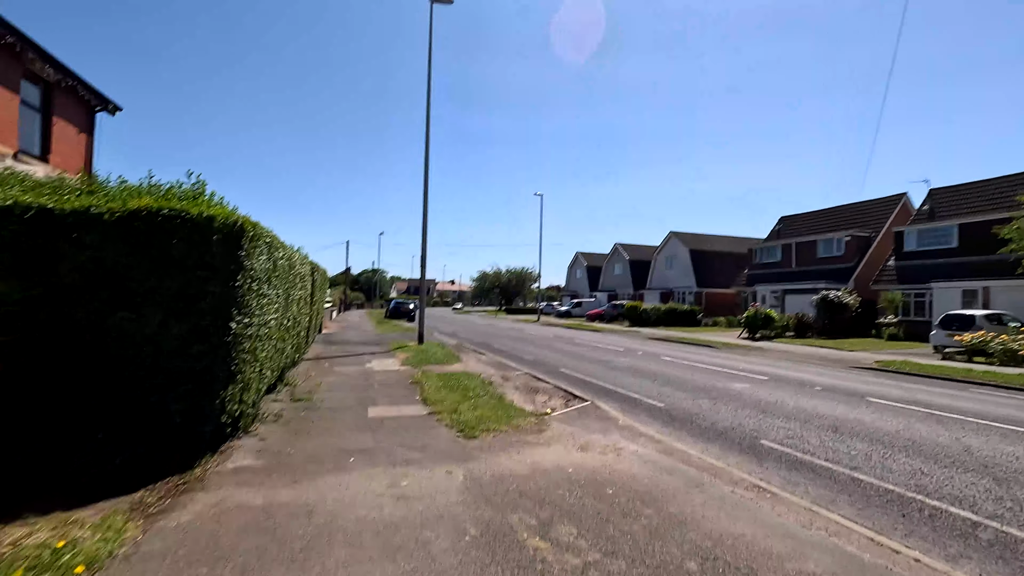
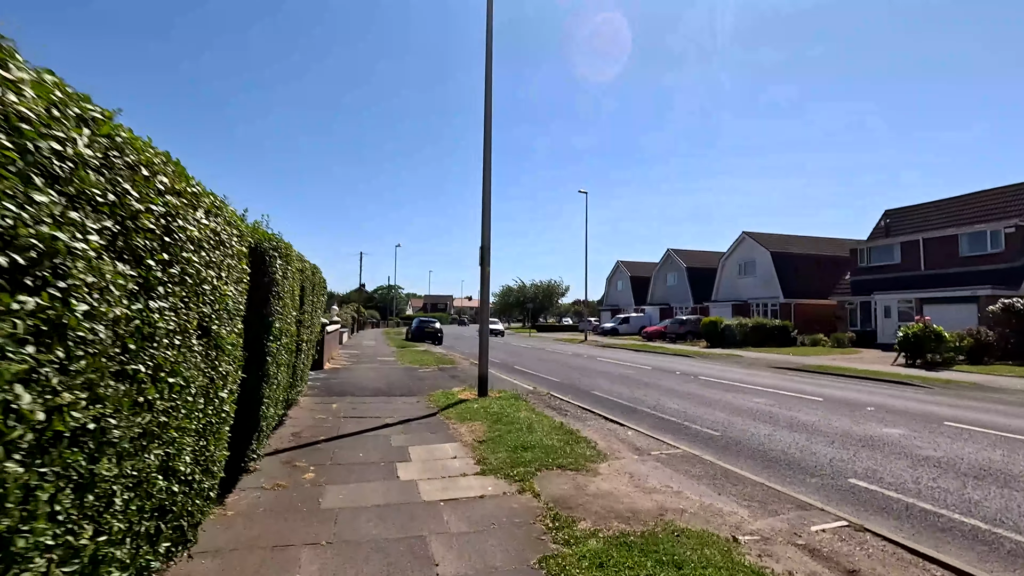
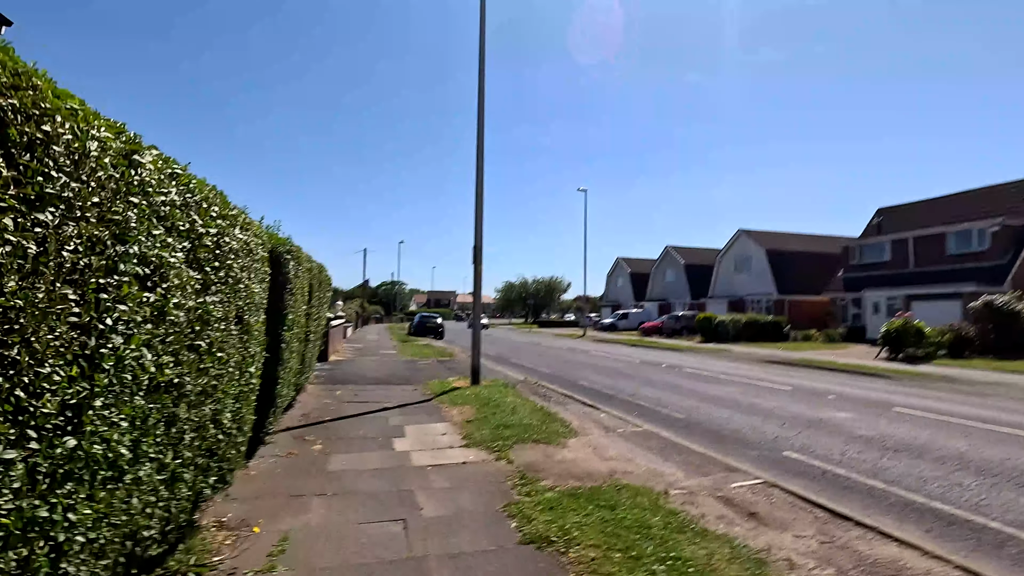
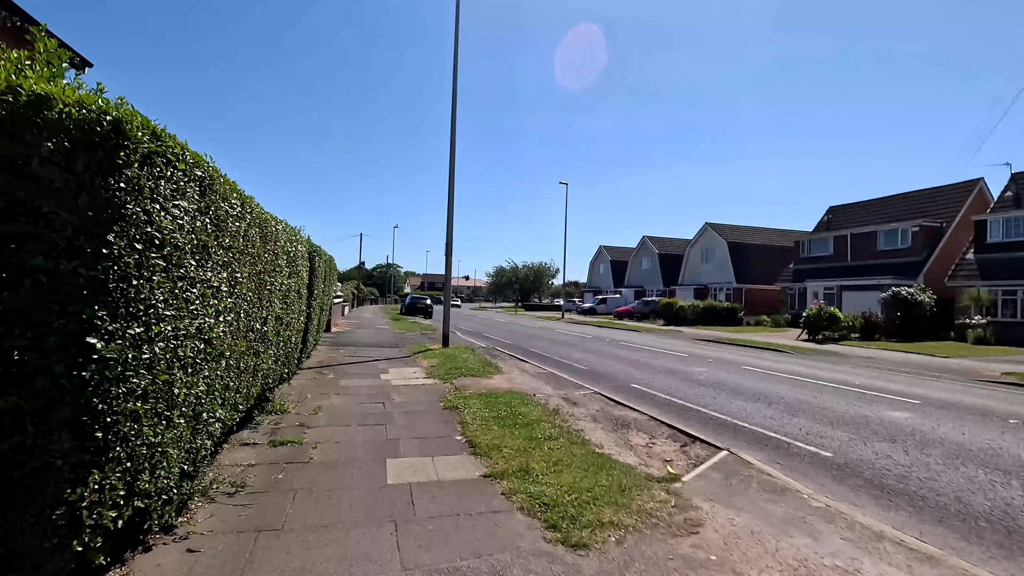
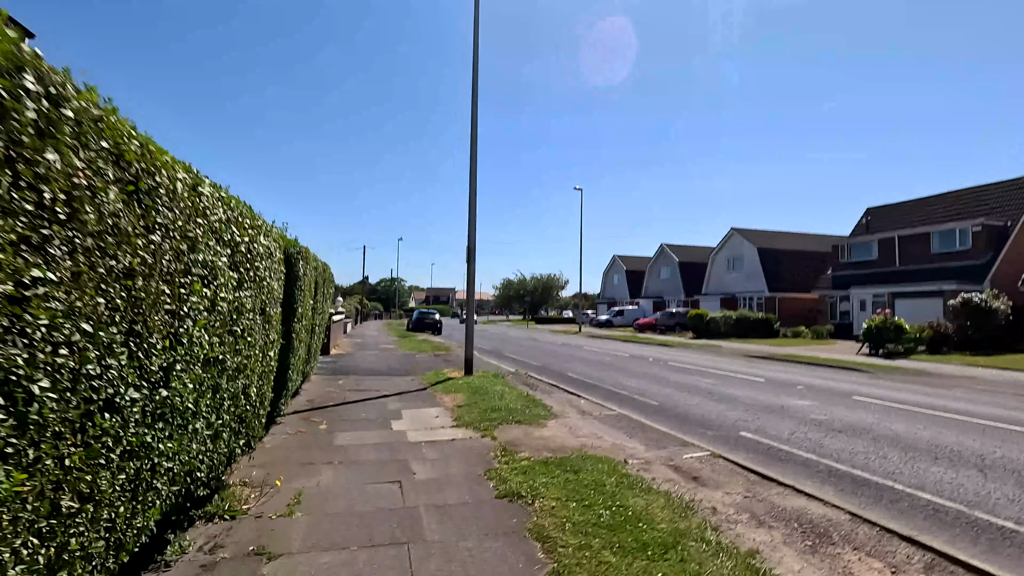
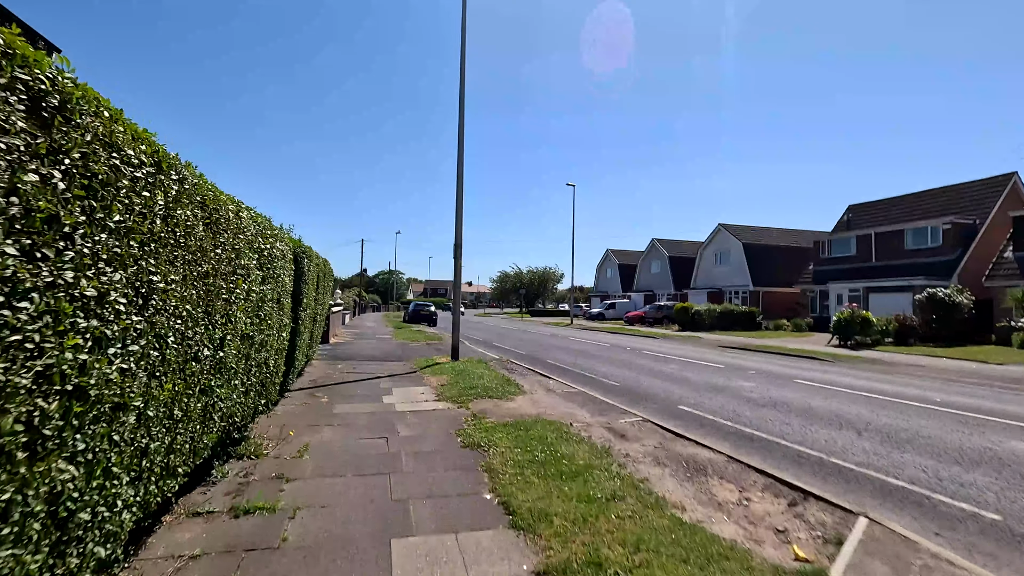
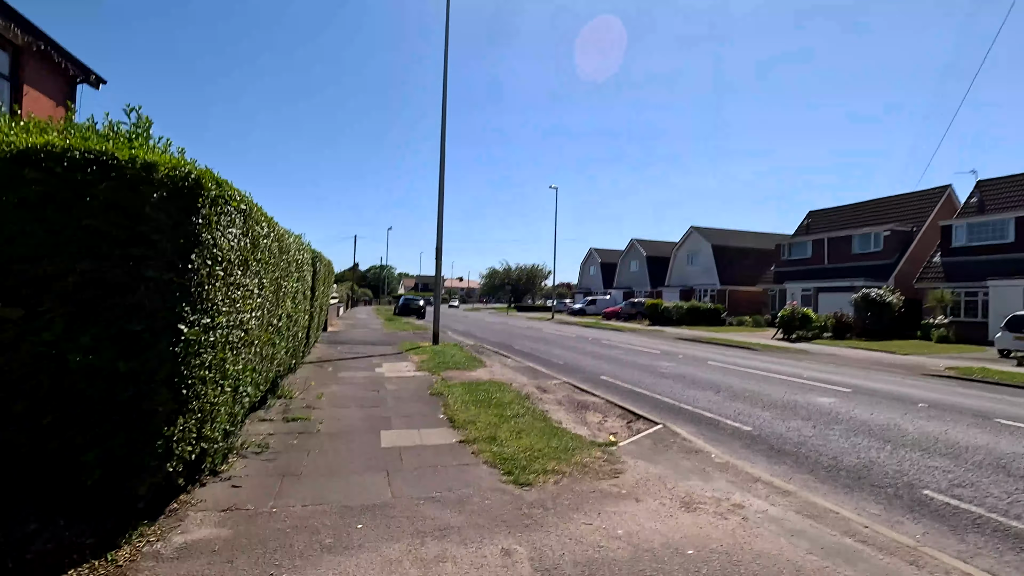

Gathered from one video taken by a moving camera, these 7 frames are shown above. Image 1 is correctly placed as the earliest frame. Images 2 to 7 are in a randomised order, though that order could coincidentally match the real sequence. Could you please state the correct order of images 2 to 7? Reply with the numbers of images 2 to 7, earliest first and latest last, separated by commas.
7, 4, 6, 5, 3, 2
